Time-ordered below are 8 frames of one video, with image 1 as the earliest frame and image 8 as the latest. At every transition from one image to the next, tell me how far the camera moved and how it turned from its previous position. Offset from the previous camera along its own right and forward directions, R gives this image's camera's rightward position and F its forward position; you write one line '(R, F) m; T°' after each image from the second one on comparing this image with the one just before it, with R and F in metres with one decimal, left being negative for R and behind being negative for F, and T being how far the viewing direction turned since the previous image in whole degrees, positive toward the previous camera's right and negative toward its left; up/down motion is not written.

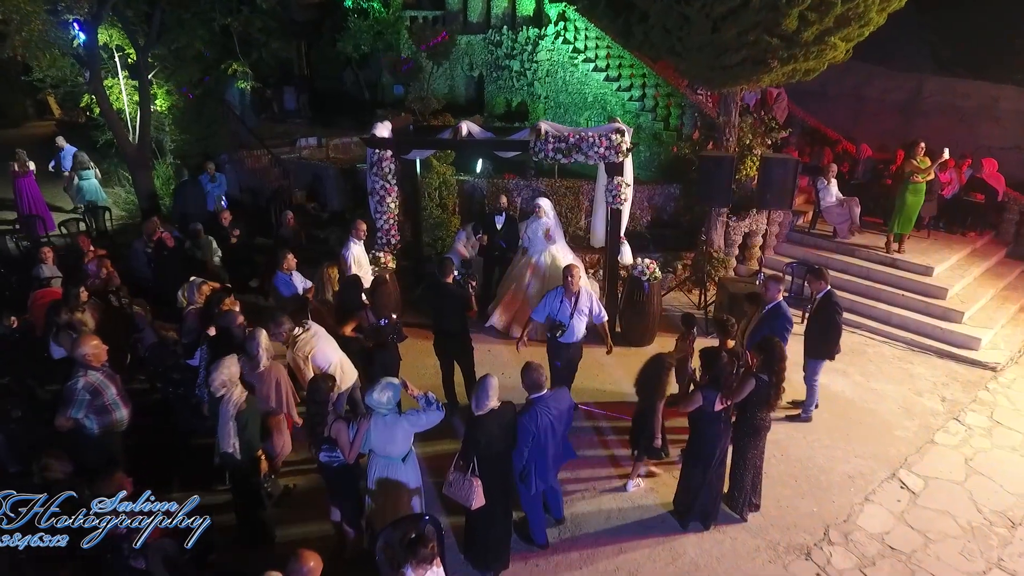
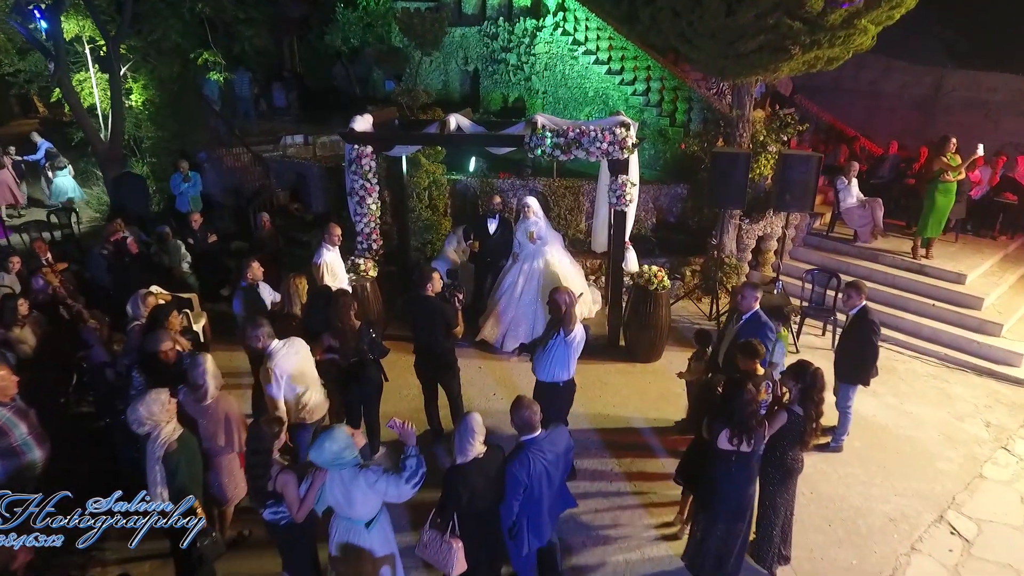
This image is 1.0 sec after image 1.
(+0.1, +0.8) m; 0°
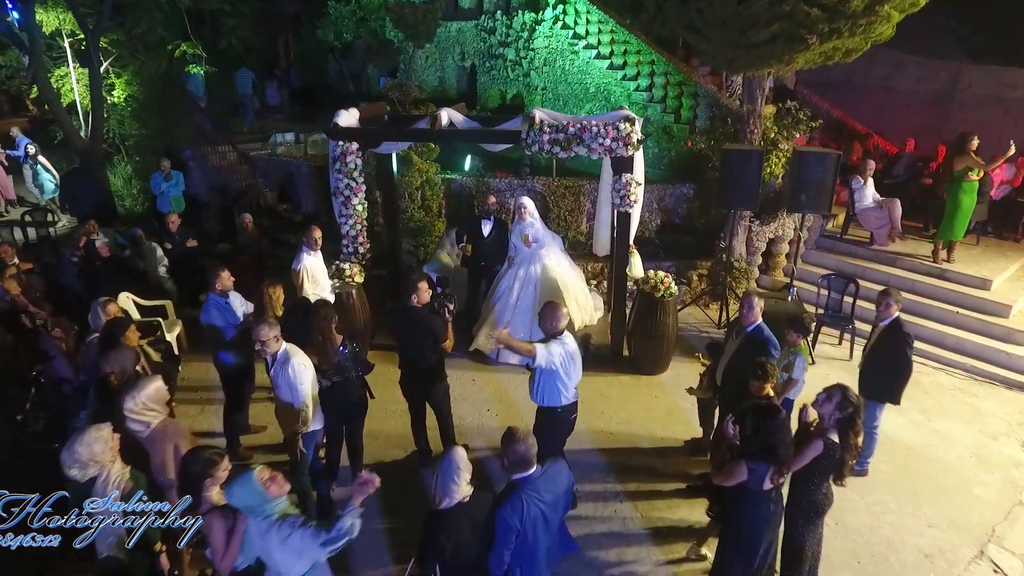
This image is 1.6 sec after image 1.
(0.0, +0.5) m; 0°
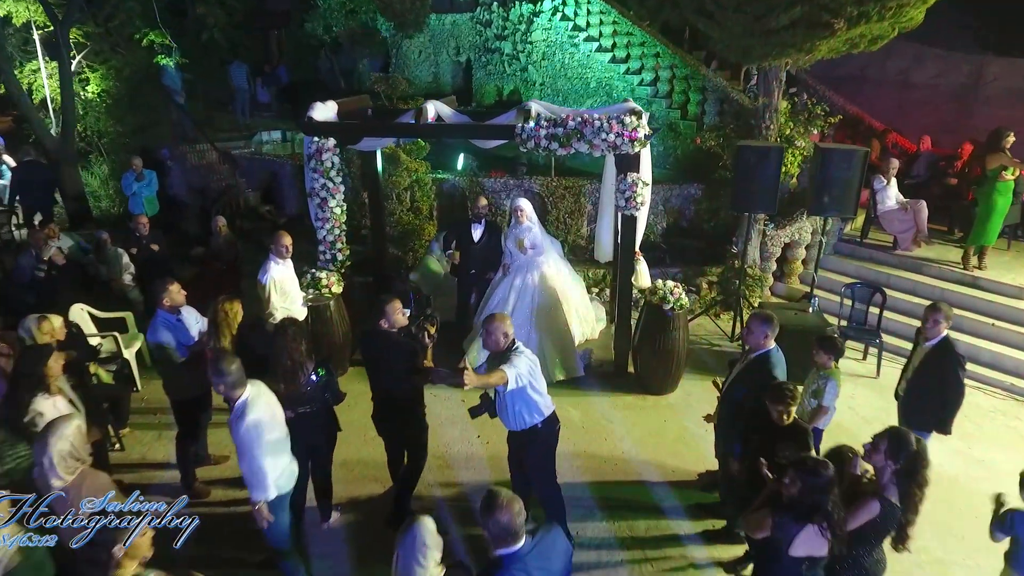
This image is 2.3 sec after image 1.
(+0.1, +0.7) m; 0°
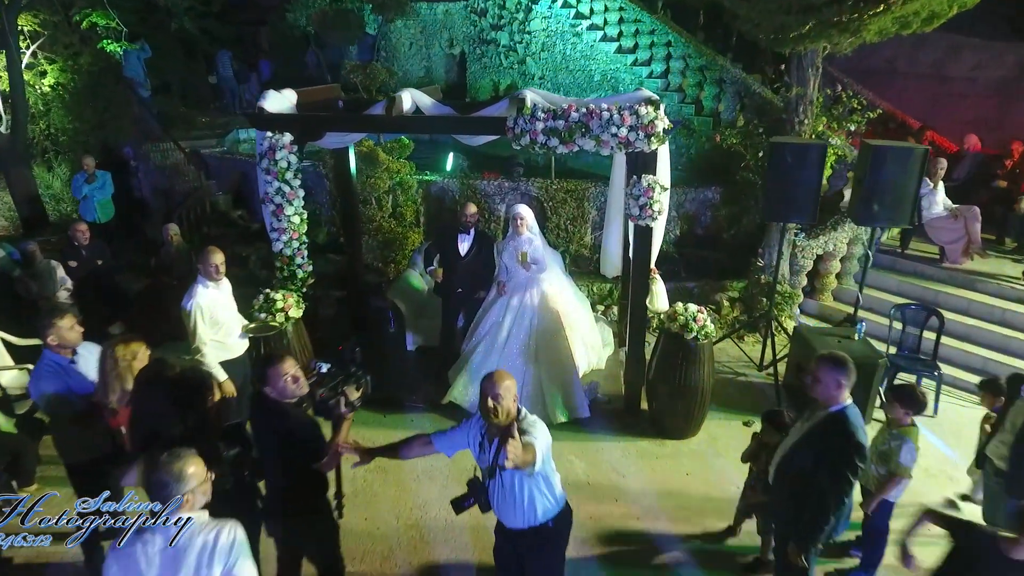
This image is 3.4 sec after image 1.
(+0.1, +1.0) m; 0°
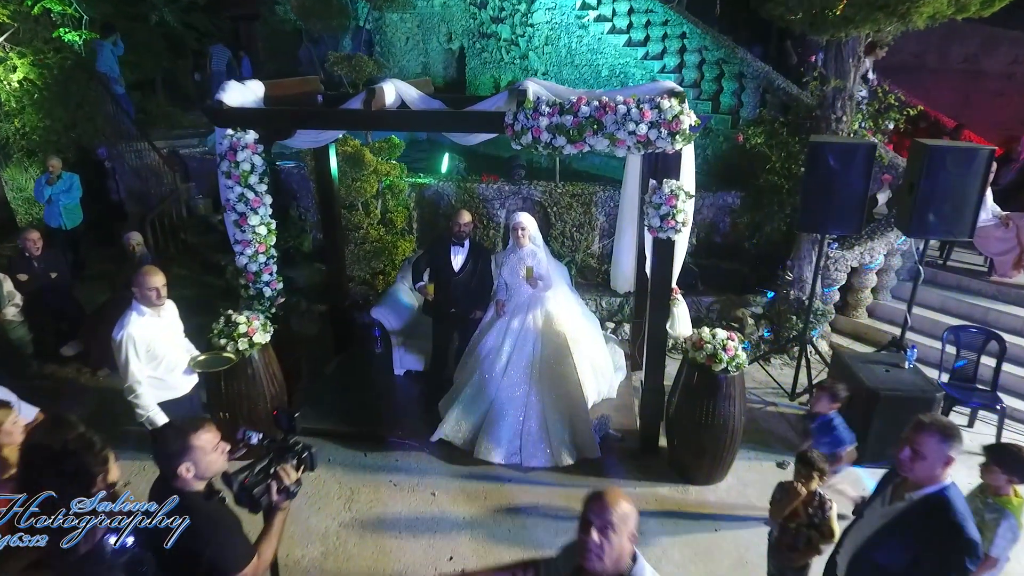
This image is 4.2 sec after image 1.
(0.0, +0.7) m; 0°
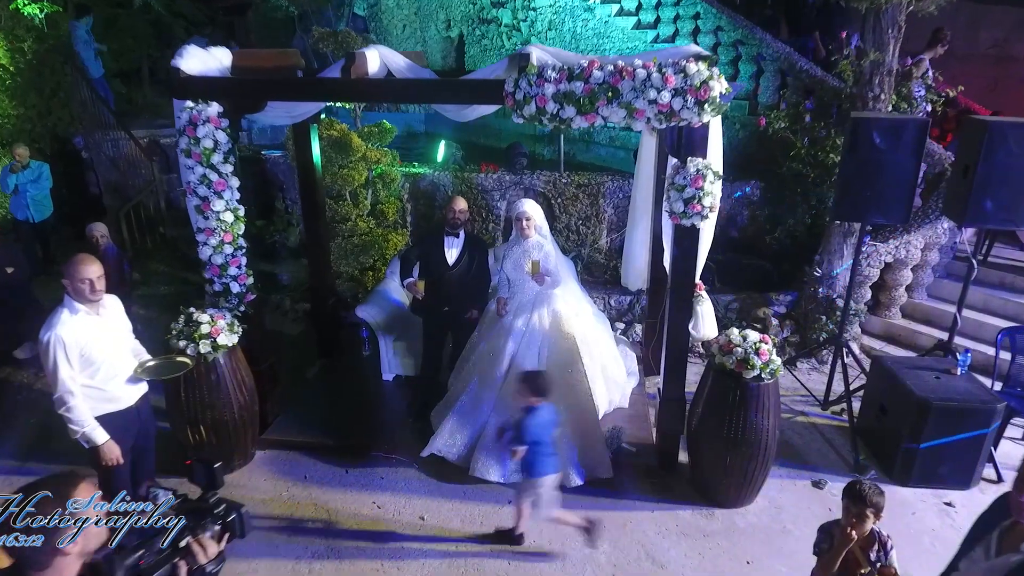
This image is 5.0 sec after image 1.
(0.0, +0.6) m; 0°
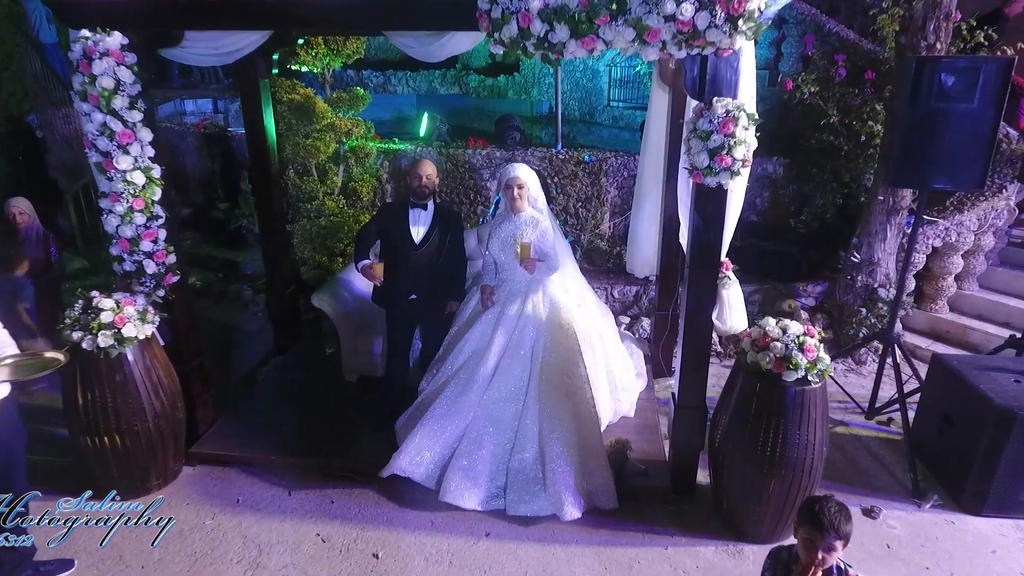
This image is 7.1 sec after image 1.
(+0.1, +0.8) m; 0°
